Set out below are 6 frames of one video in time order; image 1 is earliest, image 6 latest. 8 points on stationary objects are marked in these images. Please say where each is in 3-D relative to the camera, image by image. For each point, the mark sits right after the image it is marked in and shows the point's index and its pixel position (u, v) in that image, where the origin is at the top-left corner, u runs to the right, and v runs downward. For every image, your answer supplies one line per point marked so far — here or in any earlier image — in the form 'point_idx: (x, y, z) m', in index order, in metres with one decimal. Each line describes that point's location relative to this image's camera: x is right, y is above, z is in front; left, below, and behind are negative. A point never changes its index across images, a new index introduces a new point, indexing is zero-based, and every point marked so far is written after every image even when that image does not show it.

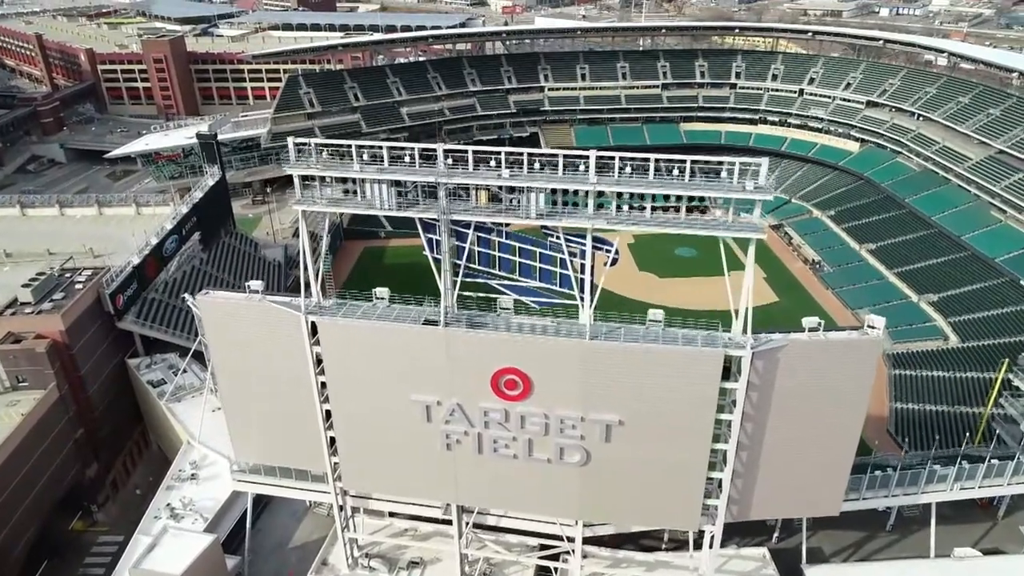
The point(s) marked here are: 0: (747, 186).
0: (+5.0, +2.1, +14.0) m
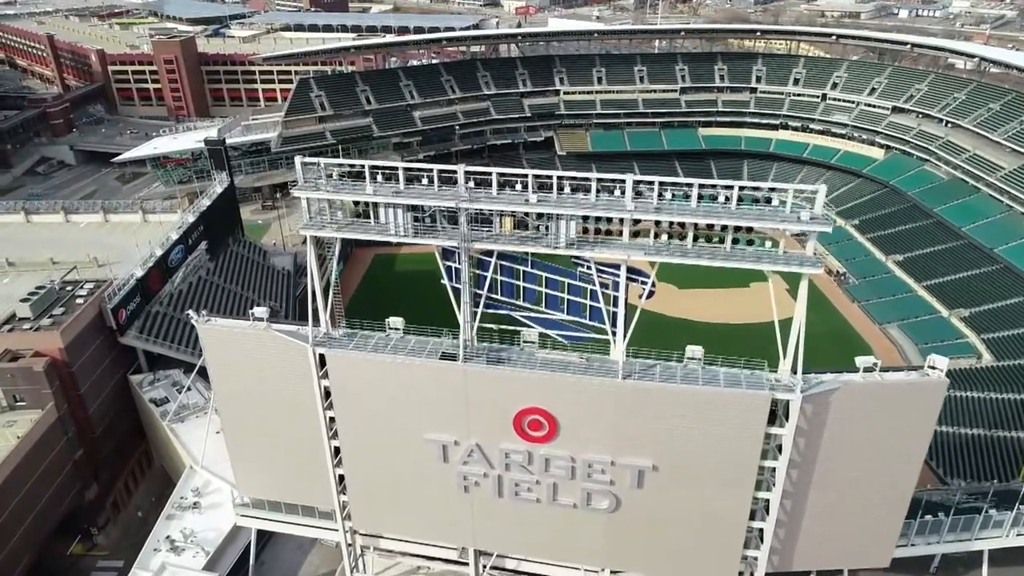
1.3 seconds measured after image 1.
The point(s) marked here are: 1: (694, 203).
0: (+5.5, +1.3, +12.6) m
1: (+3.6, +1.7, +13.1) m
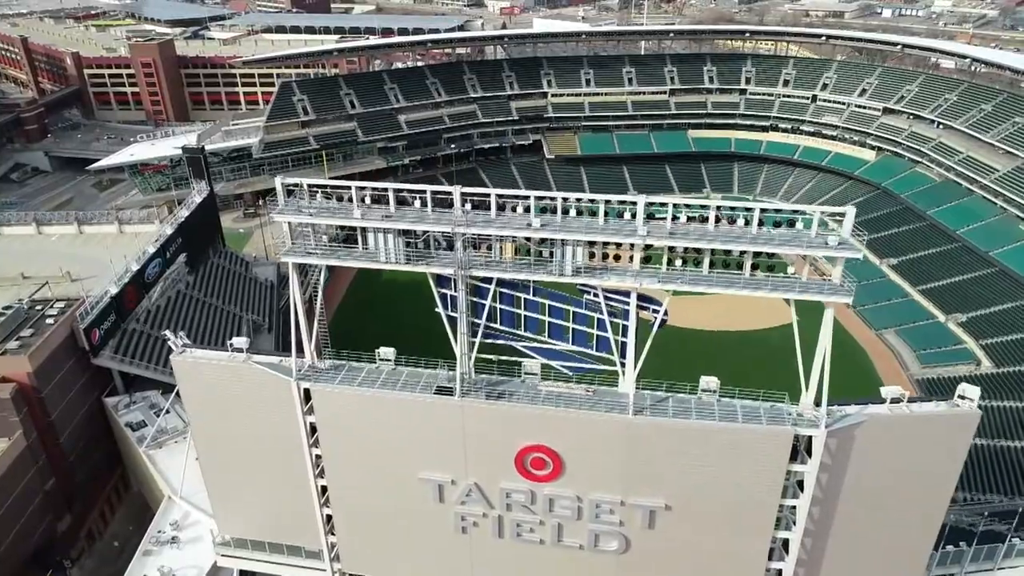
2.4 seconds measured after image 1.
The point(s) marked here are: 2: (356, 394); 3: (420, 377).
0: (+5.5, +0.8, +11.6) m
1: (+3.6, +1.1, +12.1) m
2: (-3.4, -2.3, +14.3) m
3: (-2.0, -2.0, +14.8) m
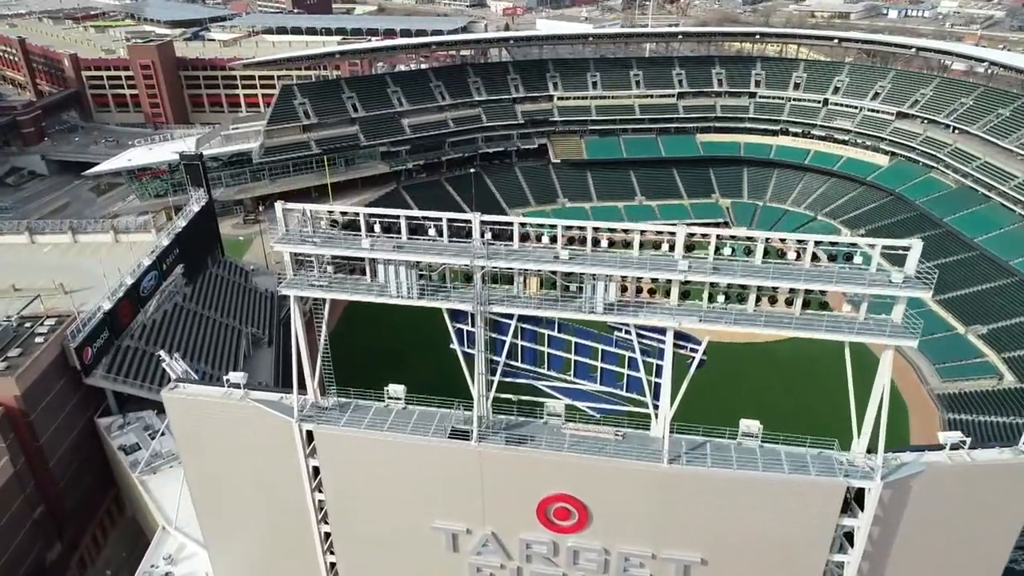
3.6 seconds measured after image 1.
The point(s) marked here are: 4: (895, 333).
0: (+6.0, +0.2, +10.4) m
1: (+4.0, +0.5, +10.9) m
2: (-3.0, -2.9, +13.2) m
3: (-1.6, -2.6, +13.6) m
4: (+6.1, -0.7, +10.6) m
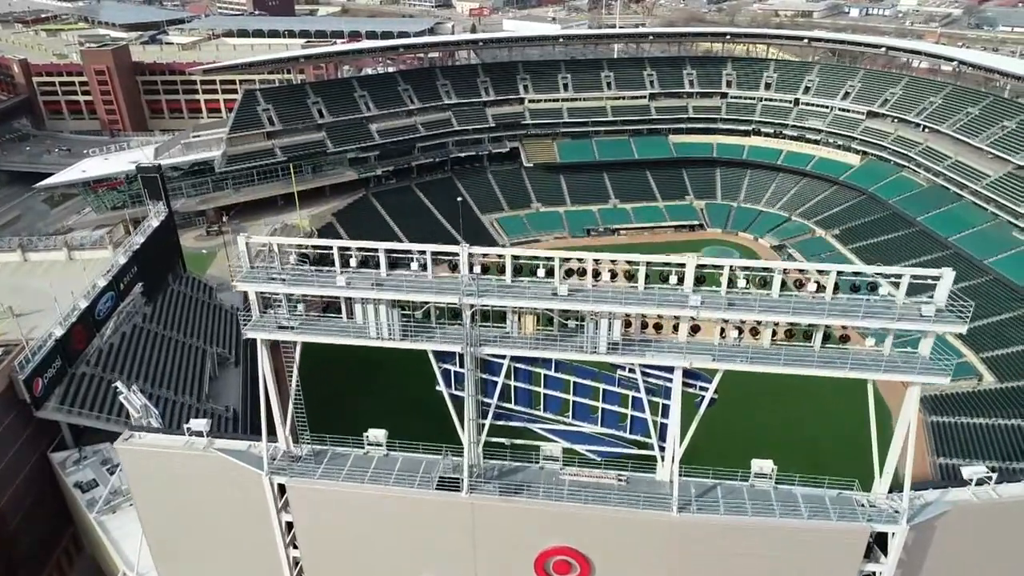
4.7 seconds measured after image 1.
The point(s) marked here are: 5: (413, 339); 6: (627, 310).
0: (+5.9, -0.3, +9.6) m
1: (+3.9, -0.1, +10.0) m
2: (-3.1, -3.6, +11.9) m
3: (-1.8, -3.3, +12.5) m
4: (+6.0, -1.2, +9.7) m
5: (-1.6, -0.8, +10.7) m
6: (+1.7, -0.3, +9.9) m
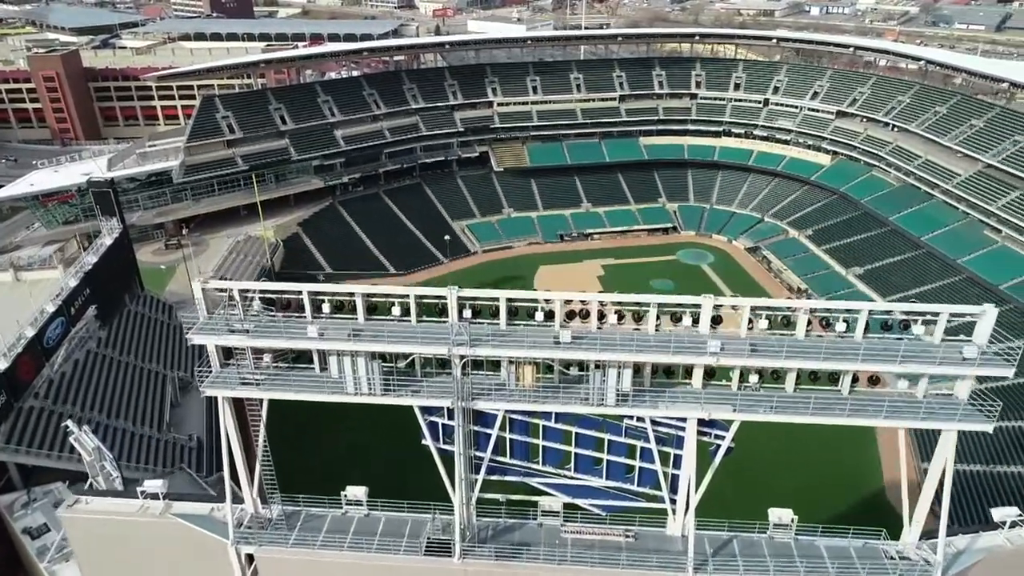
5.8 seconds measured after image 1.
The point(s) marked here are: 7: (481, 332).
0: (+5.8, -0.8, +8.7) m
1: (+3.9, -0.6, +9.0) m
2: (-3.1, -4.3, +10.7) m
3: (-1.8, -4.0, +11.2) m
4: (+6.0, -1.7, +8.9) m
5: (-1.7, -1.5, +9.5) m
6: (+1.7, -0.9, +8.9) m
7: (-0.5, -0.6, +9.3) m
